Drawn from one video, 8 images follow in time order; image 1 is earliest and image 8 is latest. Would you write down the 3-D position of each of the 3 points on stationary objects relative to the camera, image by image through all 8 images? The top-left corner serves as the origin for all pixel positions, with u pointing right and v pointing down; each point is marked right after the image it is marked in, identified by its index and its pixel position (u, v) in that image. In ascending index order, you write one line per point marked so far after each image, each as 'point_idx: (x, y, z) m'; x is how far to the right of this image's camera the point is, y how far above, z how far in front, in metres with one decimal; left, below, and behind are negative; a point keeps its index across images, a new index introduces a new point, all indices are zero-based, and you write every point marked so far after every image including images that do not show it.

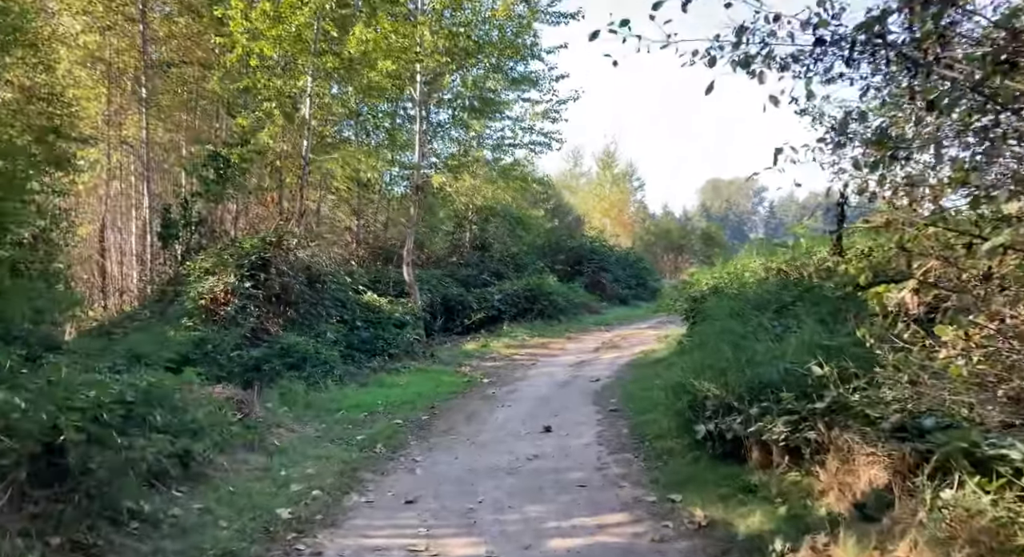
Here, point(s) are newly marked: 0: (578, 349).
0: (+1.3, -1.4, +14.6) m
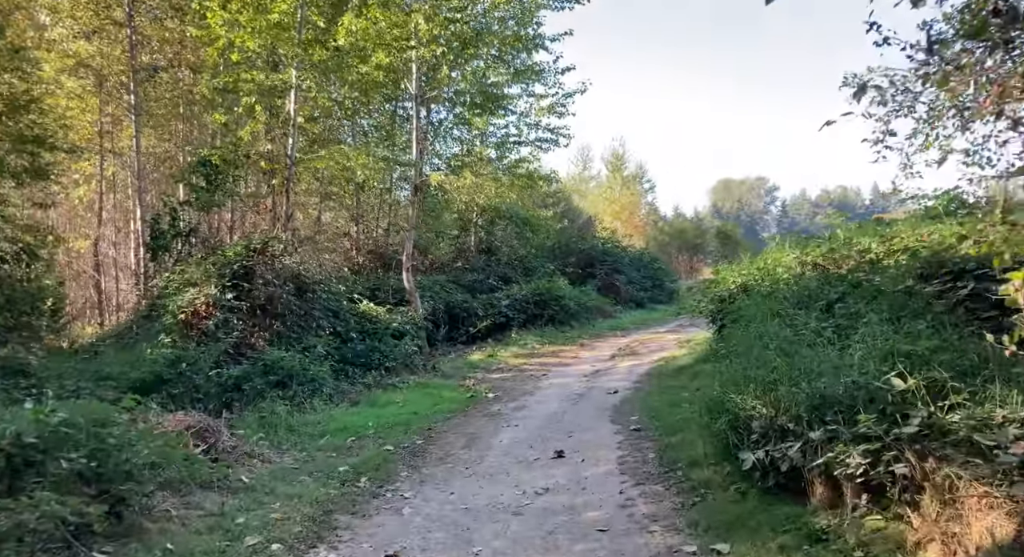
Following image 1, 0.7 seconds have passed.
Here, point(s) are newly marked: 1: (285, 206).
0: (+1.5, -1.5, +13.4) m
1: (-4.3, +1.4, +13.8) m
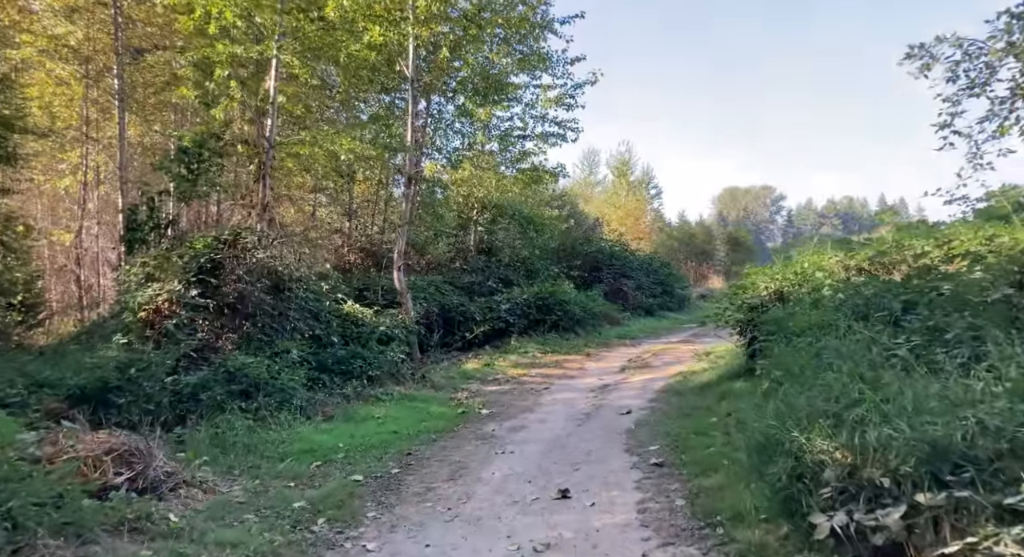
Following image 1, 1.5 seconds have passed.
0: (+1.4, -1.5, +12.1) m
1: (-4.3, +1.4, +12.5) m
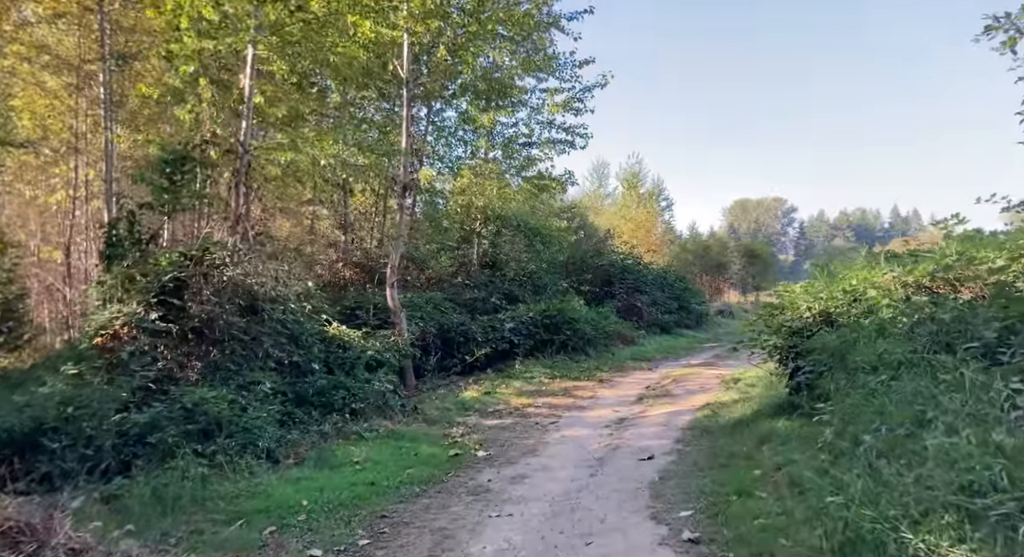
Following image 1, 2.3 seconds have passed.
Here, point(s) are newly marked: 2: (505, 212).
0: (+1.5, -1.8, +10.8) m
1: (-4.2, +1.1, +11.3) m
2: (-0.2, +1.7, +18.4) m
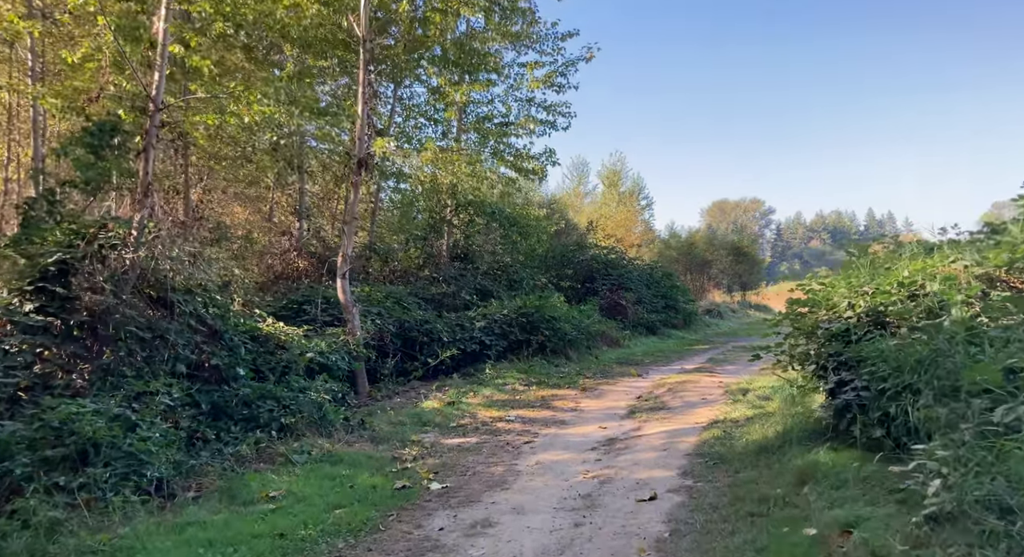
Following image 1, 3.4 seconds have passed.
0: (+1.1, -1.7, +9.1) m
1: (-4.6, +1.3, +9.5) m
2: (-0.8, +1.8, +16.7) m
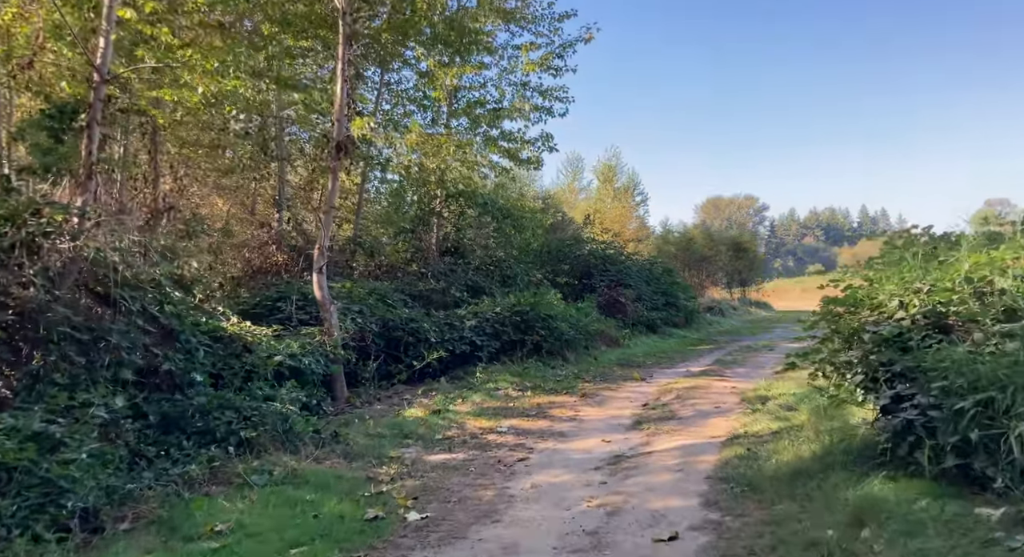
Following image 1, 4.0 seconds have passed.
0: (+1.0, -1.6, +8.1) m
1: (-4.7, +1.4, +8.5) m
2: (-0.9, +1.9, +15.7) m
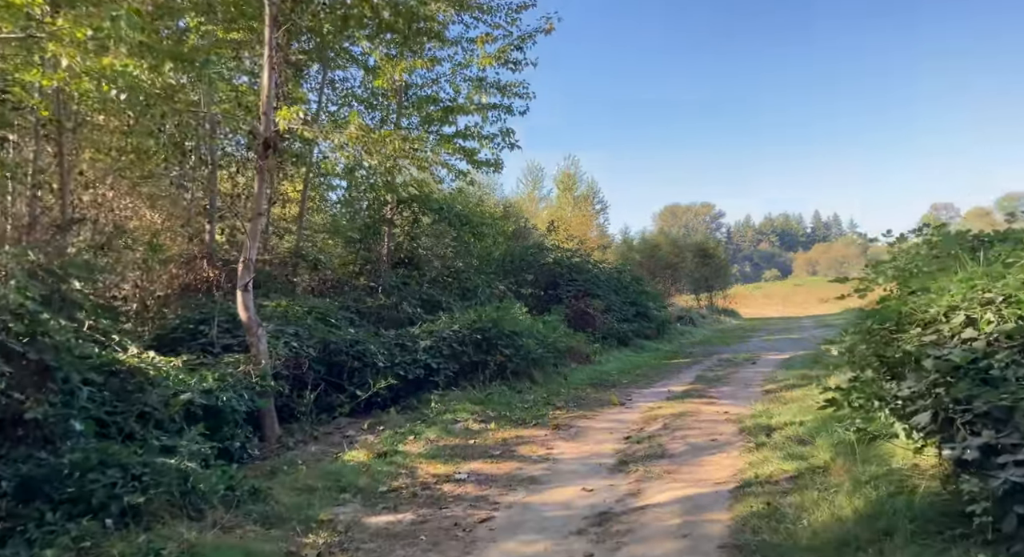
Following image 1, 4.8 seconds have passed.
0: (+0.6, -1.7, +6.8) m
1: (-5.1, +1.1, +6.9) m
2: (-1.7, +1.6, +14.3) m
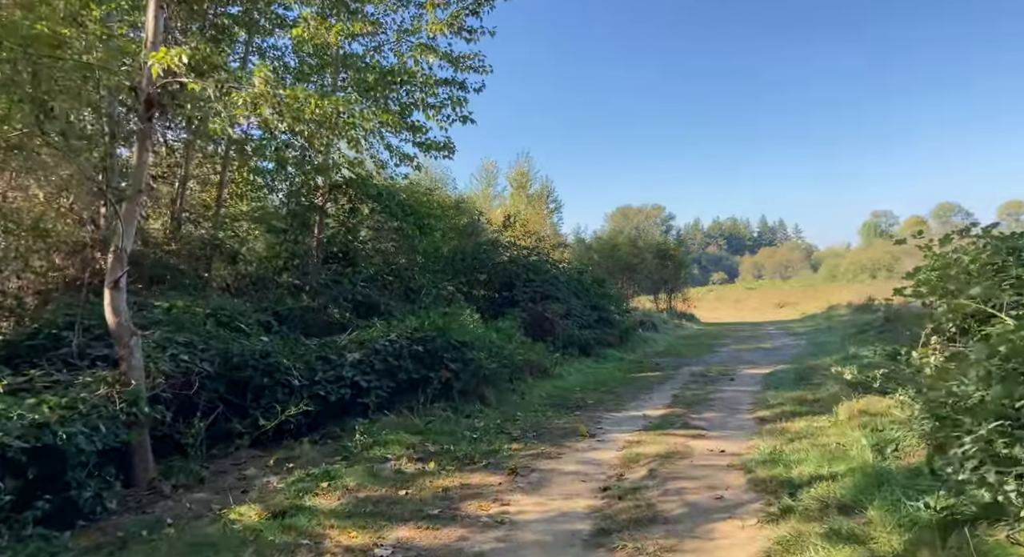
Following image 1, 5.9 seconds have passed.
0: (+0.2, -1.8, +5.1) m
1: (-5.5, +1.2, +4.8) m
2: (-2.5, +1.7, +12.4) m
